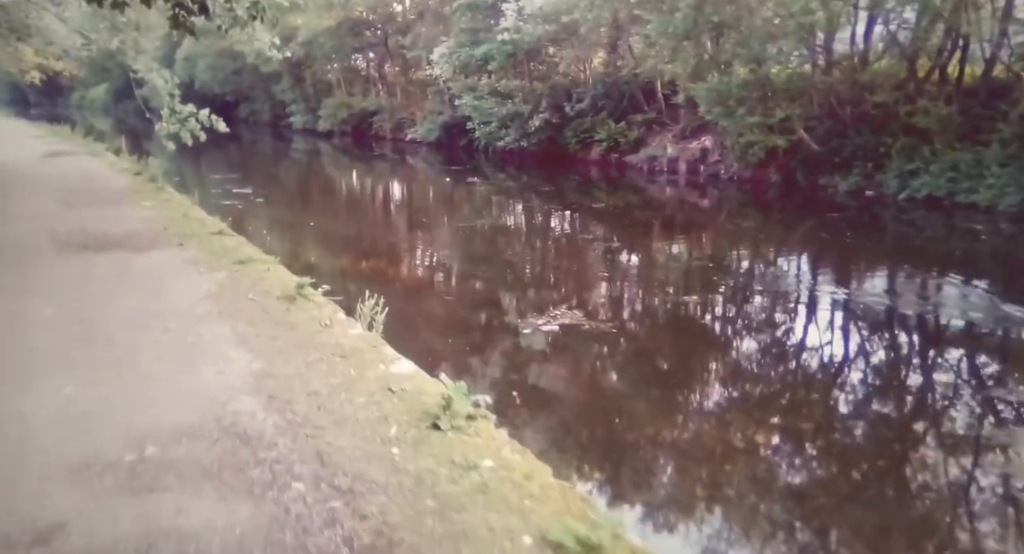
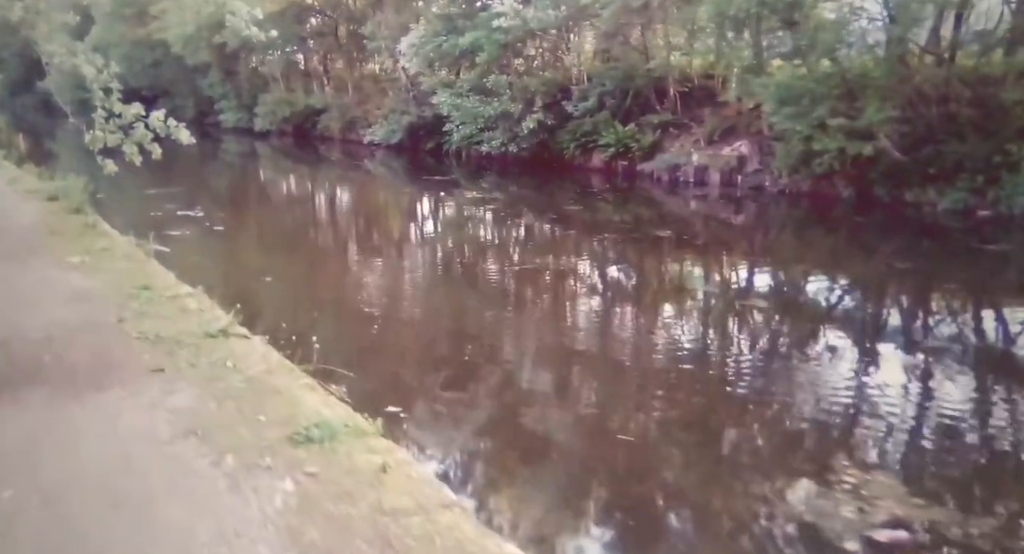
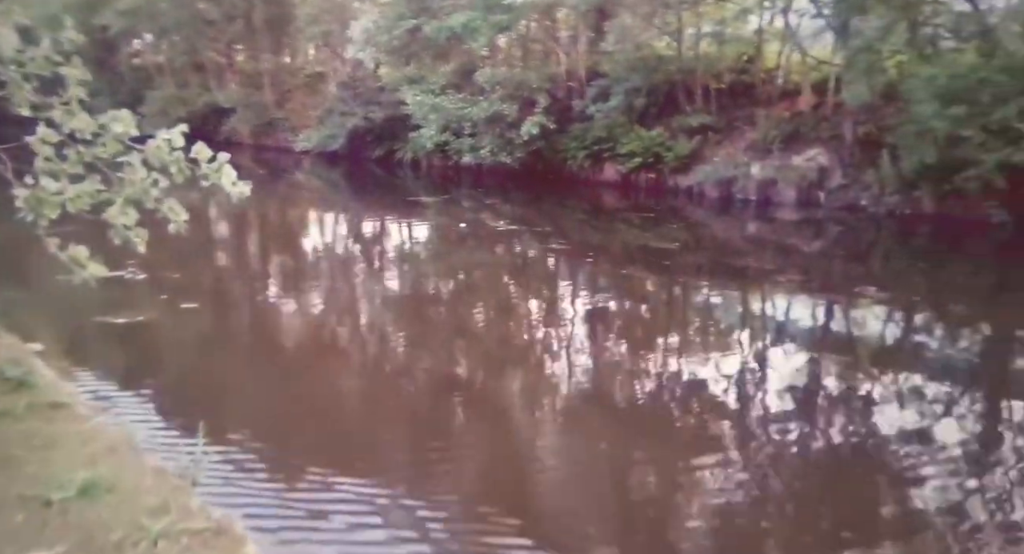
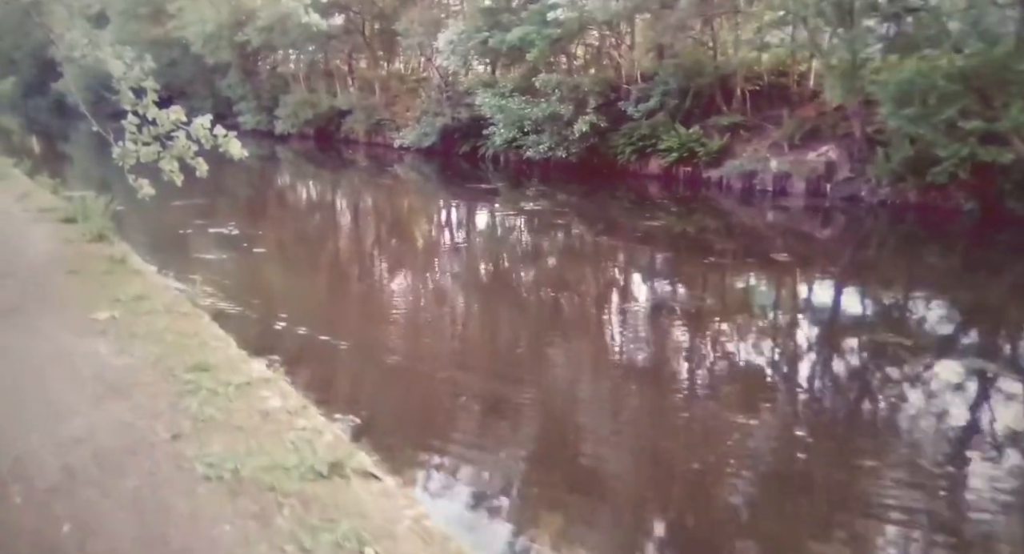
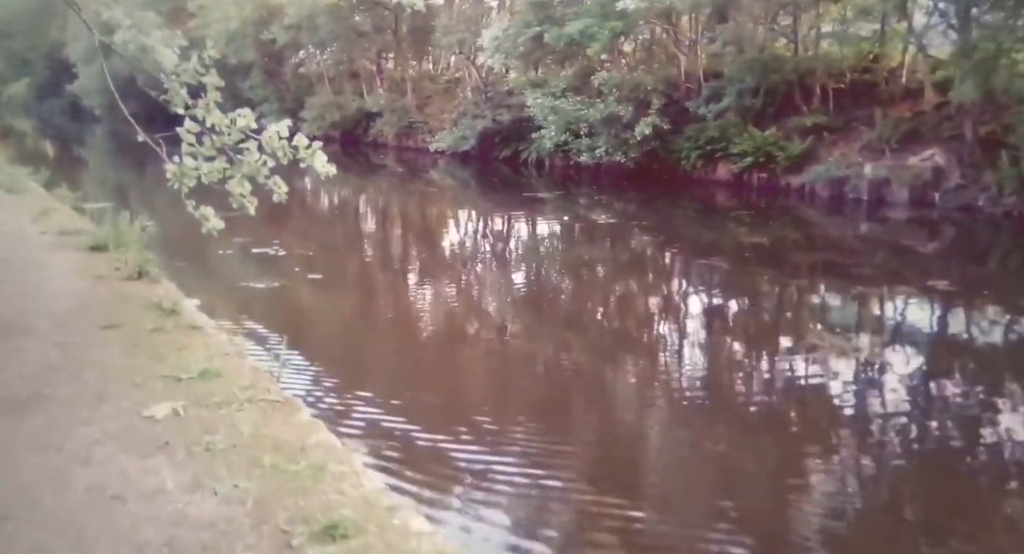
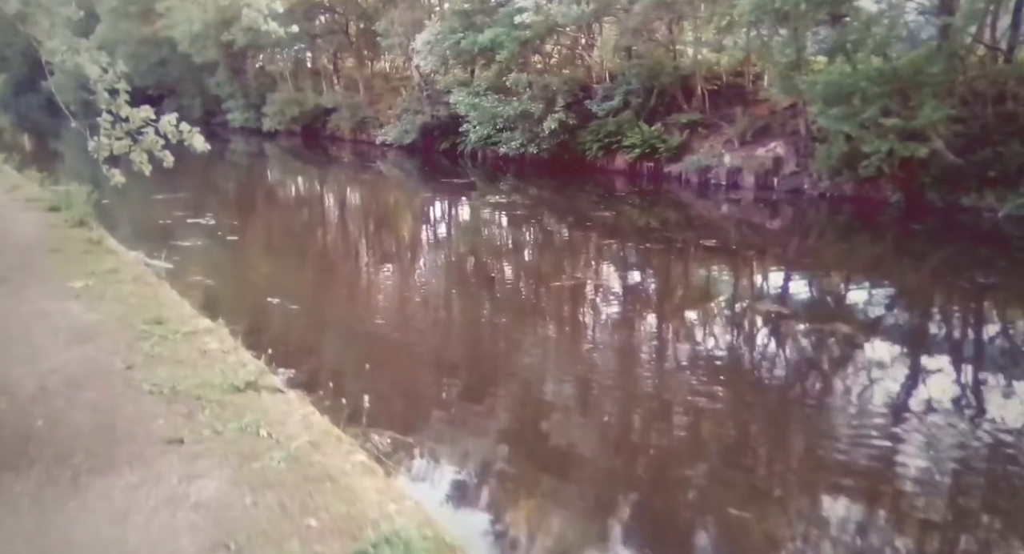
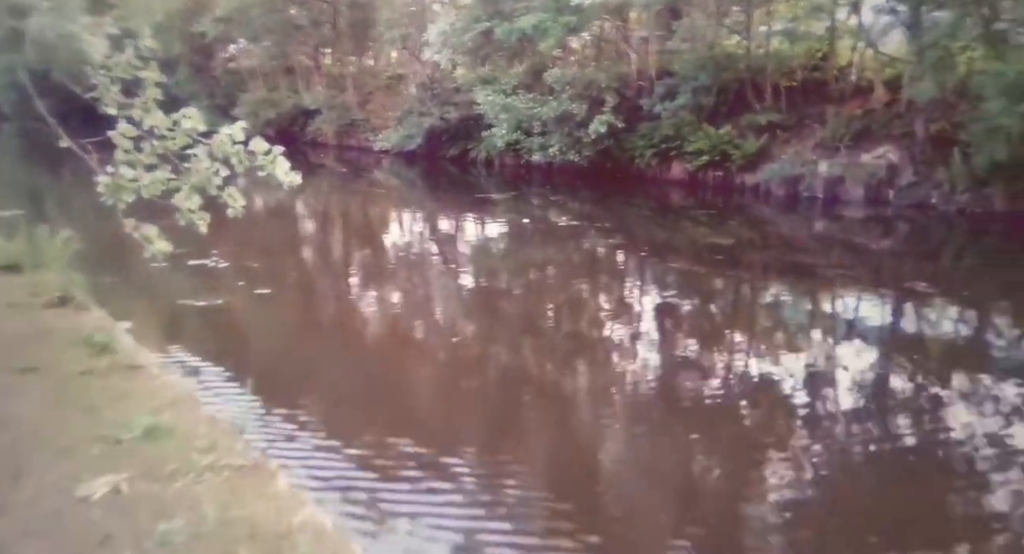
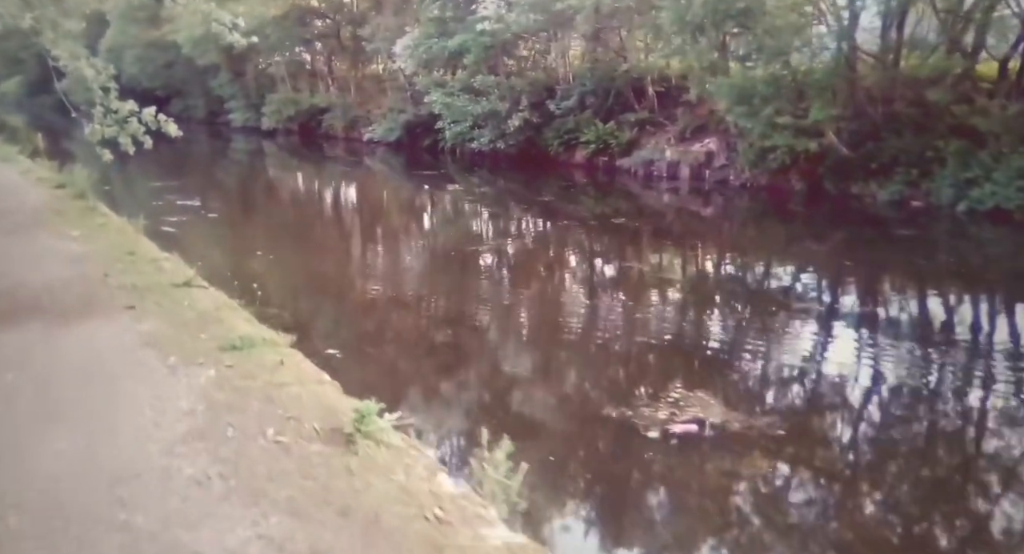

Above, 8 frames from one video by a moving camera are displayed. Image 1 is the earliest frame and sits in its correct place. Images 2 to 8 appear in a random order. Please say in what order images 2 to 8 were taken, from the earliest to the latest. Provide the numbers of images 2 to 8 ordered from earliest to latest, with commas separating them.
8, 2, 6, 4, 5, 7, 3
